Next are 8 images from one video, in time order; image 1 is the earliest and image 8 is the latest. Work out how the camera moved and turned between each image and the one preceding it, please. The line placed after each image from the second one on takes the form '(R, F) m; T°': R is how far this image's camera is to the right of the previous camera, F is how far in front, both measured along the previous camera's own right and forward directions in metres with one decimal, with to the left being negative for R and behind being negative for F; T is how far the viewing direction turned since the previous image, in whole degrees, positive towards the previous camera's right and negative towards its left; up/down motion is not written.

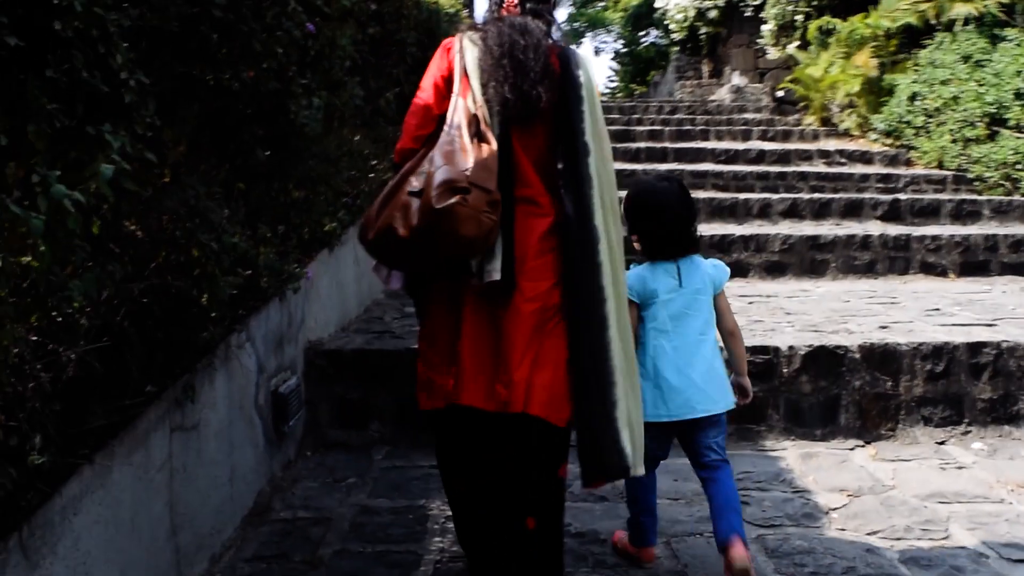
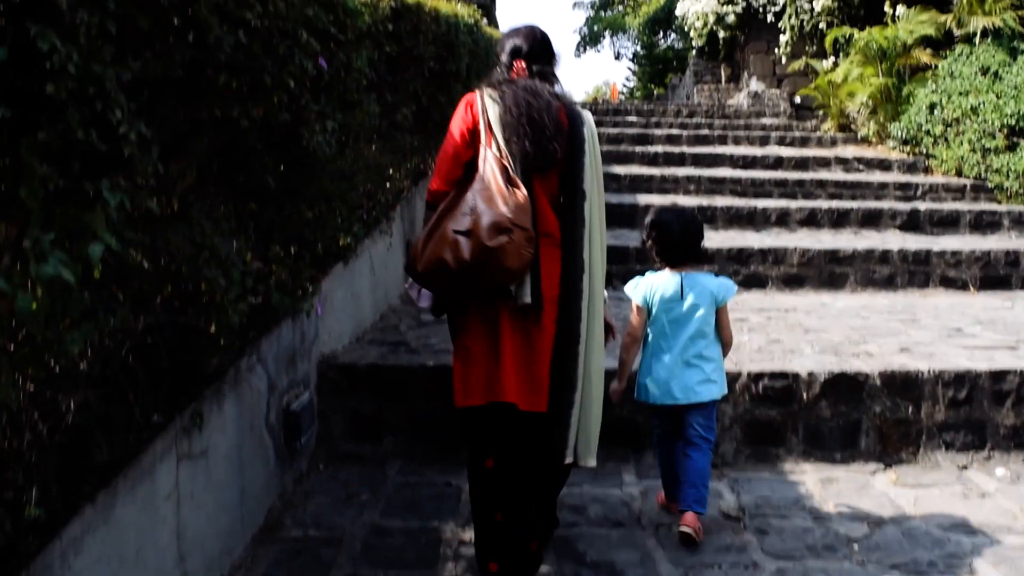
(0.0, 0.0) m; -1°
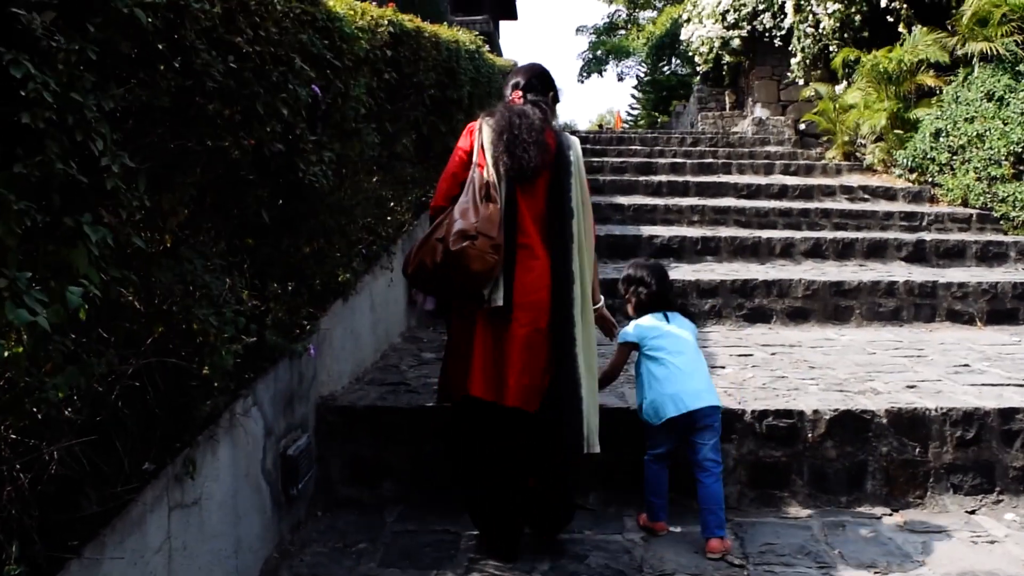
(0.0, 0.0) m; 0°
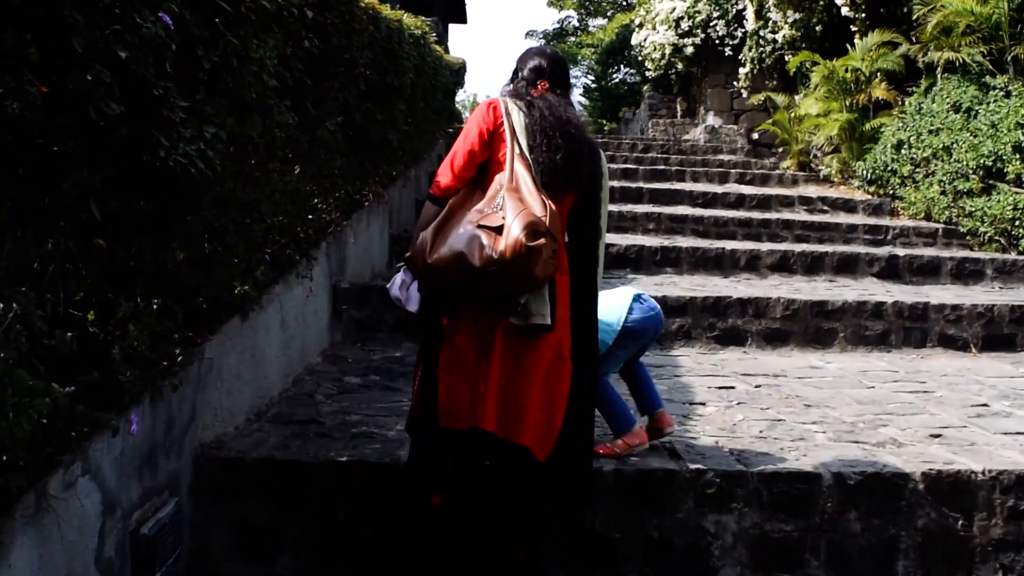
(0.0, +0.8) m; +3°
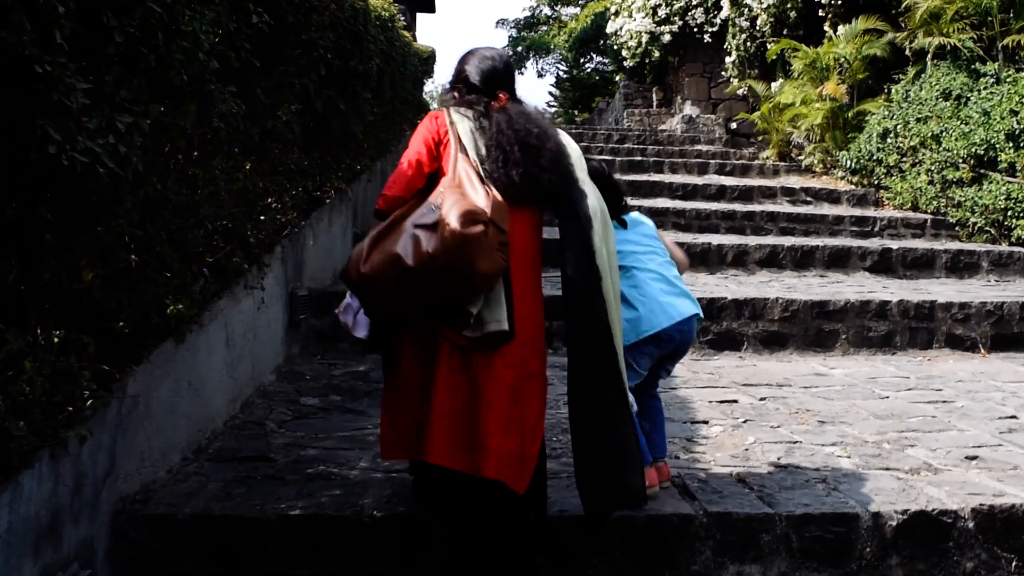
(0.0, +0.4) m; +1°
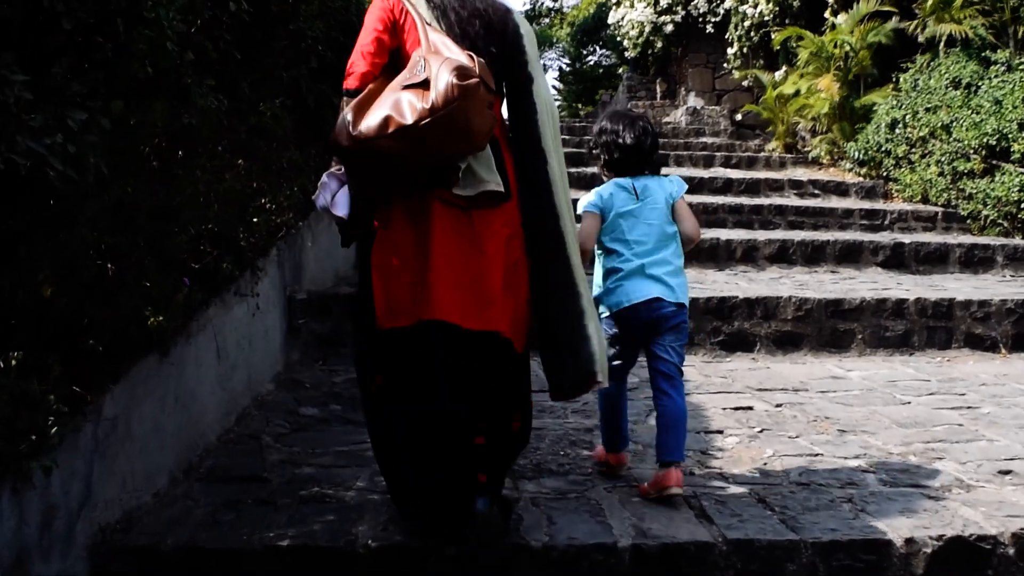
(0.0, +0.2) m; 0°
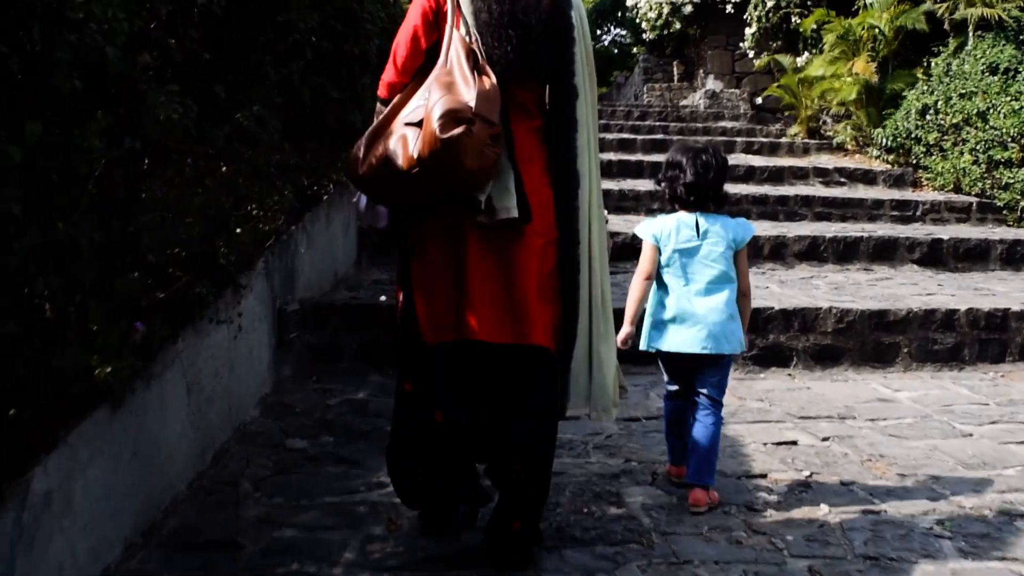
(0.0, +0.4) m; -1°
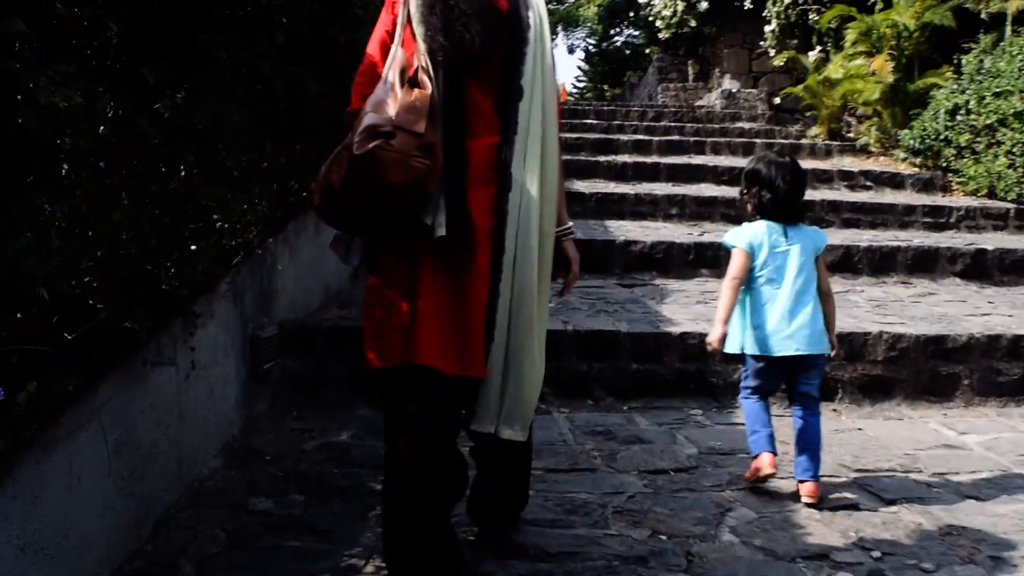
(0.0, +0.5) m; -1°
